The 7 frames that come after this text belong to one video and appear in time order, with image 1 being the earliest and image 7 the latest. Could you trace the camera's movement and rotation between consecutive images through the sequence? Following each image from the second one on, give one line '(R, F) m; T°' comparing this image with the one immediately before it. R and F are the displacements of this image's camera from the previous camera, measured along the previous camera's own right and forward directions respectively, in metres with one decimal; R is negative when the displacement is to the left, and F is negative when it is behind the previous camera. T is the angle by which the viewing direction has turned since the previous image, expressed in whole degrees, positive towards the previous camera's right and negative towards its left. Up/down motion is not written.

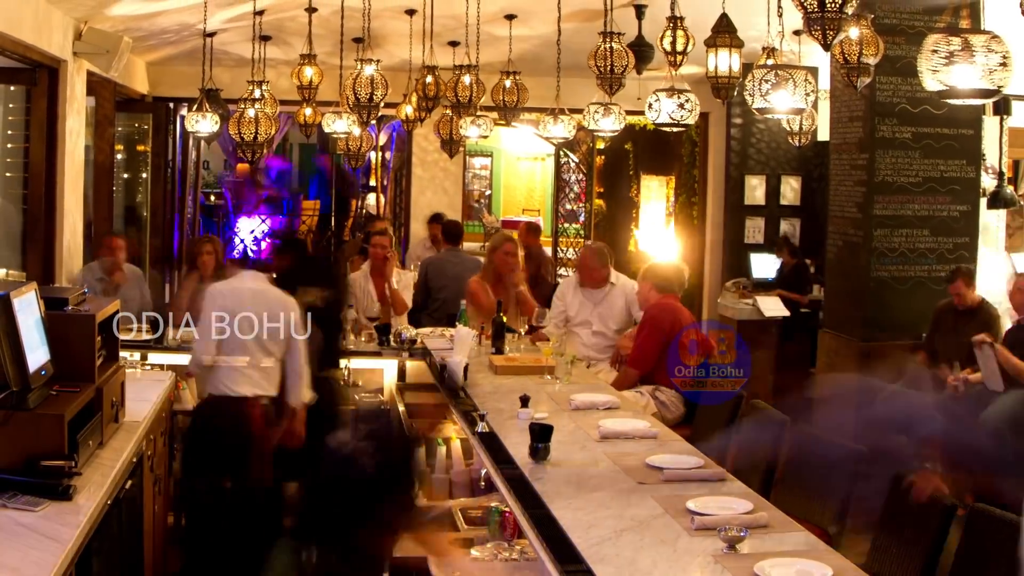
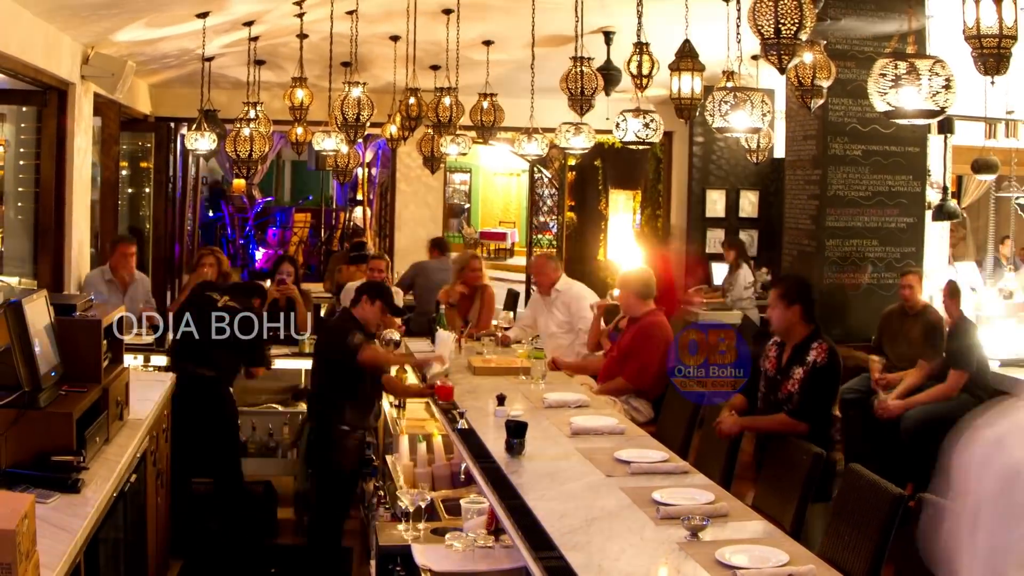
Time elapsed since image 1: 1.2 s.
(+0.1, -0.3) m; 0°
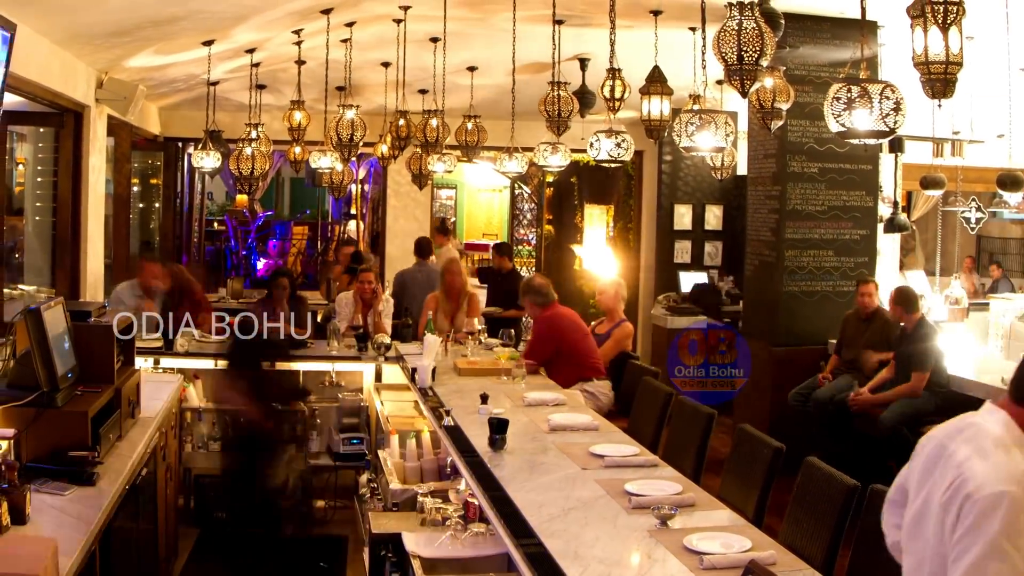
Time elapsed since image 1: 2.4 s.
(+0.1, -0.4) m; 0°
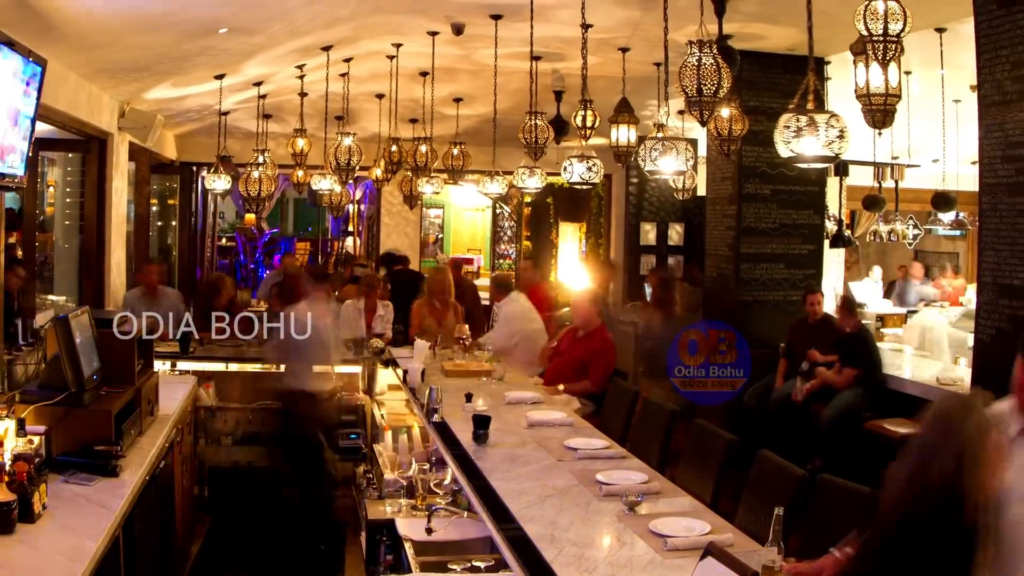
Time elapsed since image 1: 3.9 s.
(+0.1, -0.6) m; 0°
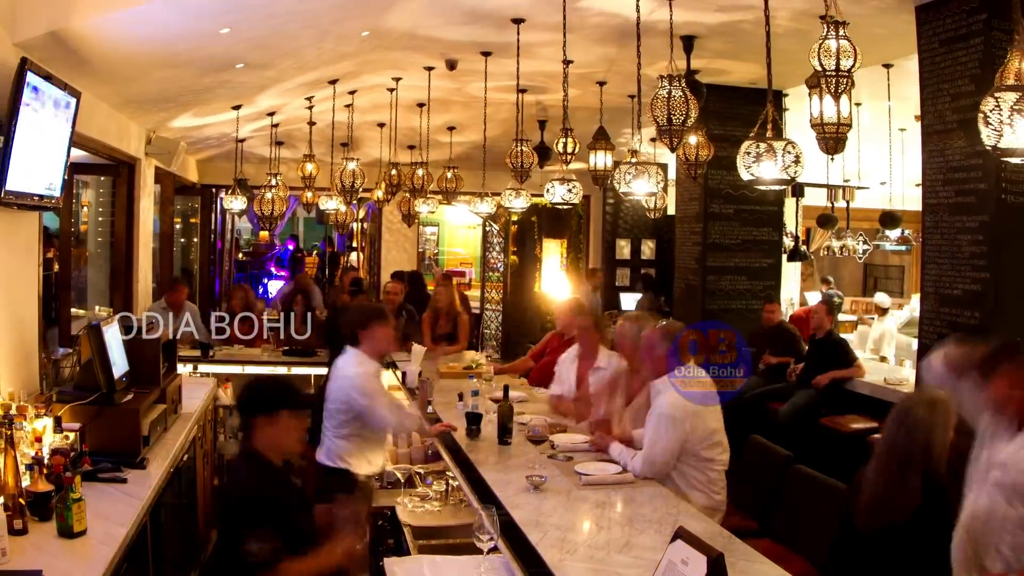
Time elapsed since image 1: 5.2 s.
(+0.1, -0.6) m; 0°
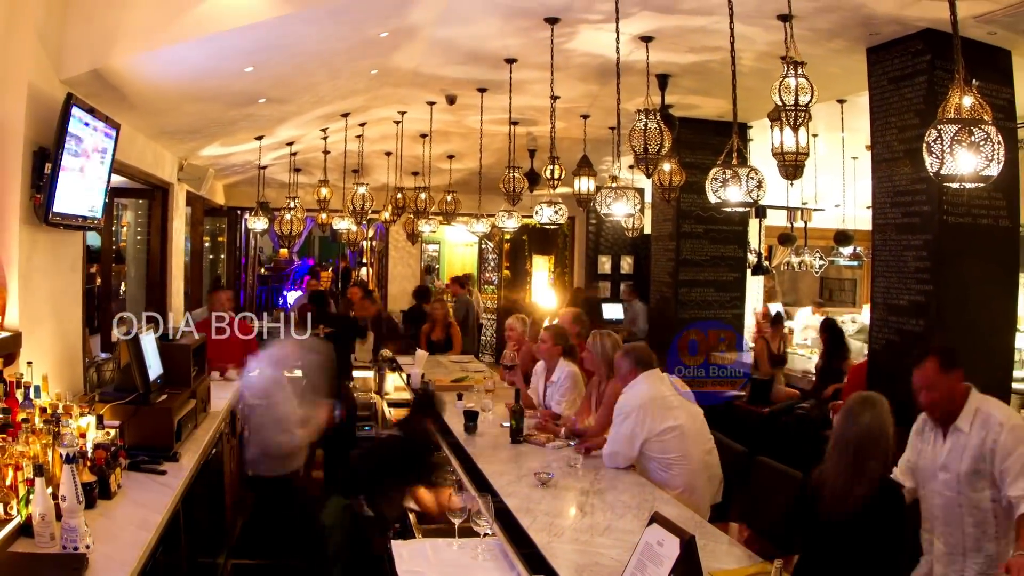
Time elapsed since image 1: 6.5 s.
(0.0, -0.7) m; 0°
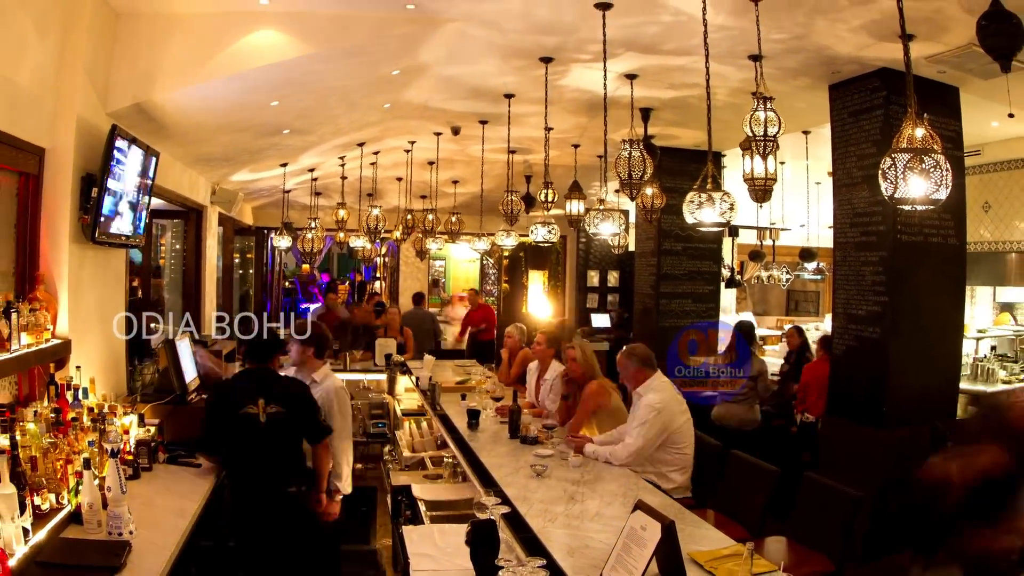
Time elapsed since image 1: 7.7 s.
(0.0, -0.8) m; 0°
